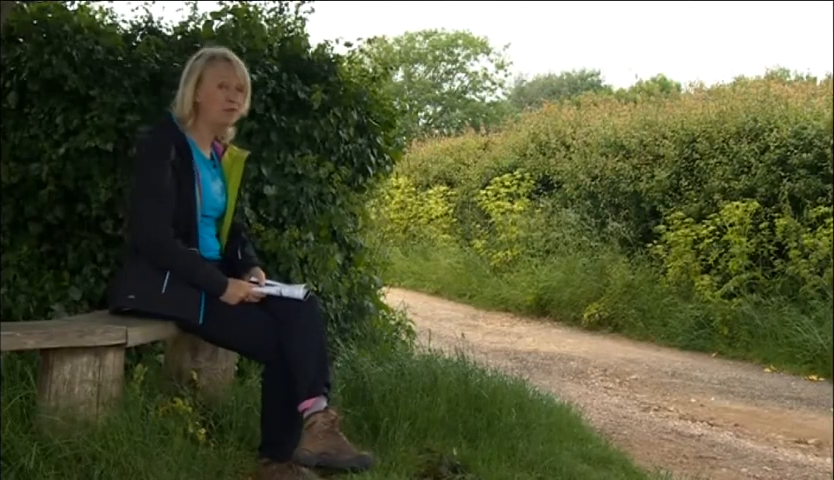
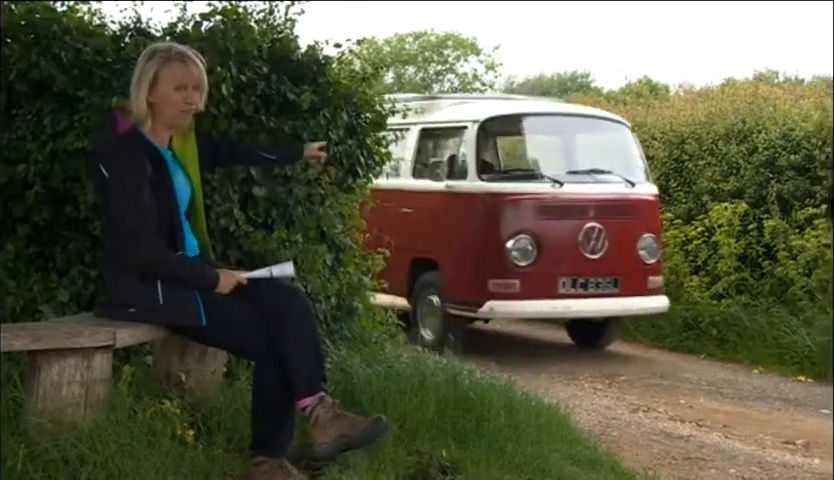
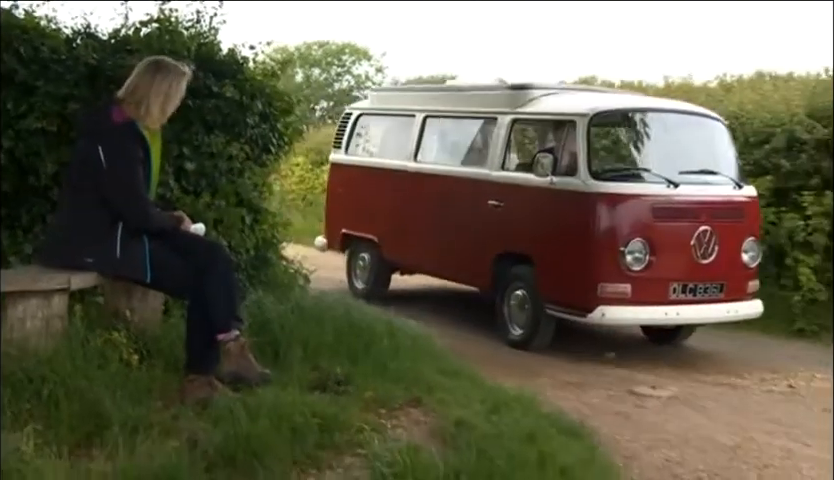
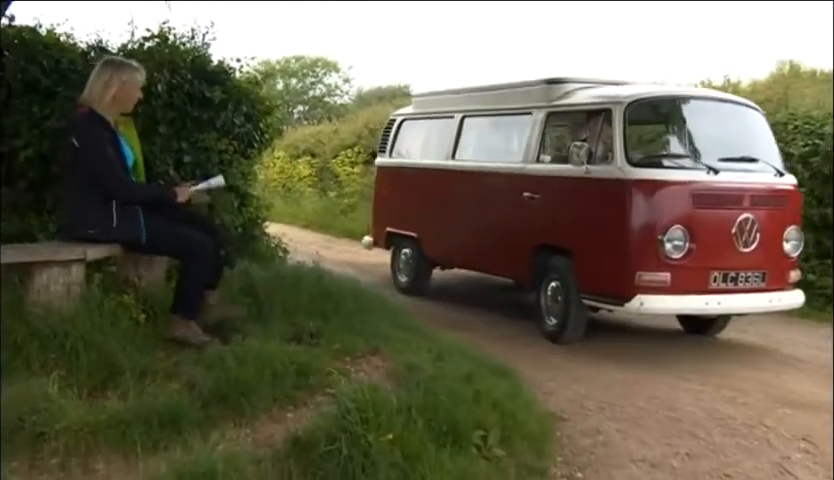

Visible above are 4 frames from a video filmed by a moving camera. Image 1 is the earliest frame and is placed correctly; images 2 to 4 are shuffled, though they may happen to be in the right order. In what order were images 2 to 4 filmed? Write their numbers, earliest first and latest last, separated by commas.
2, 3, 4
